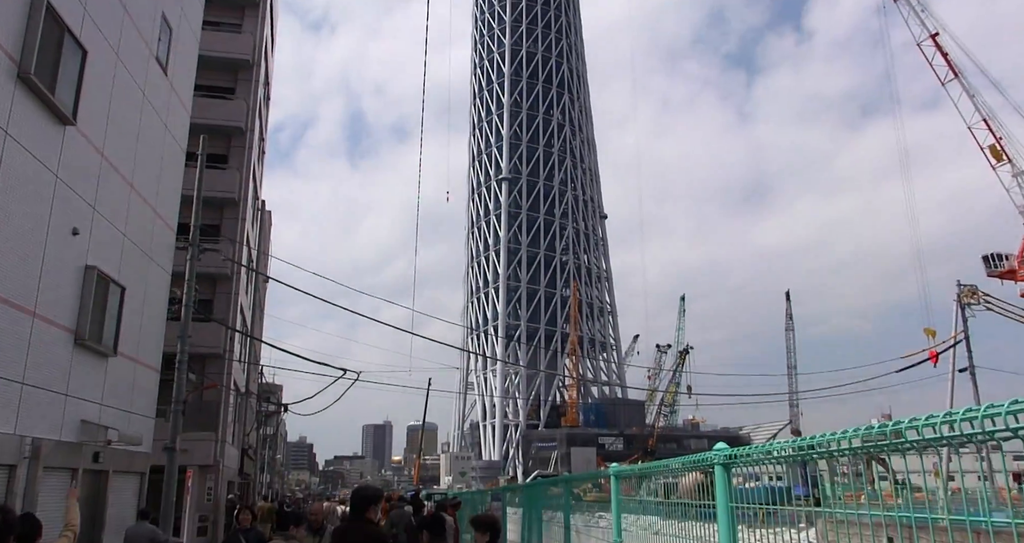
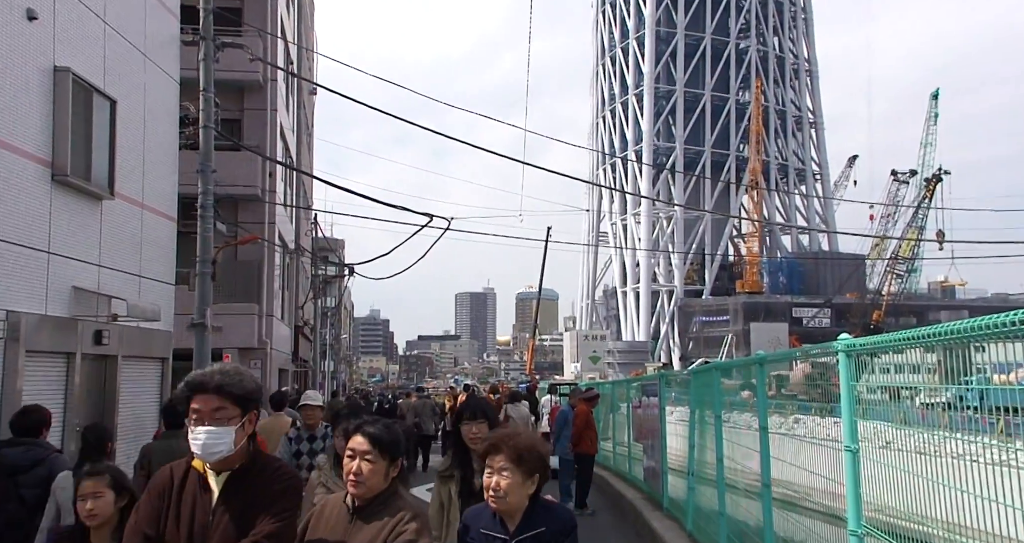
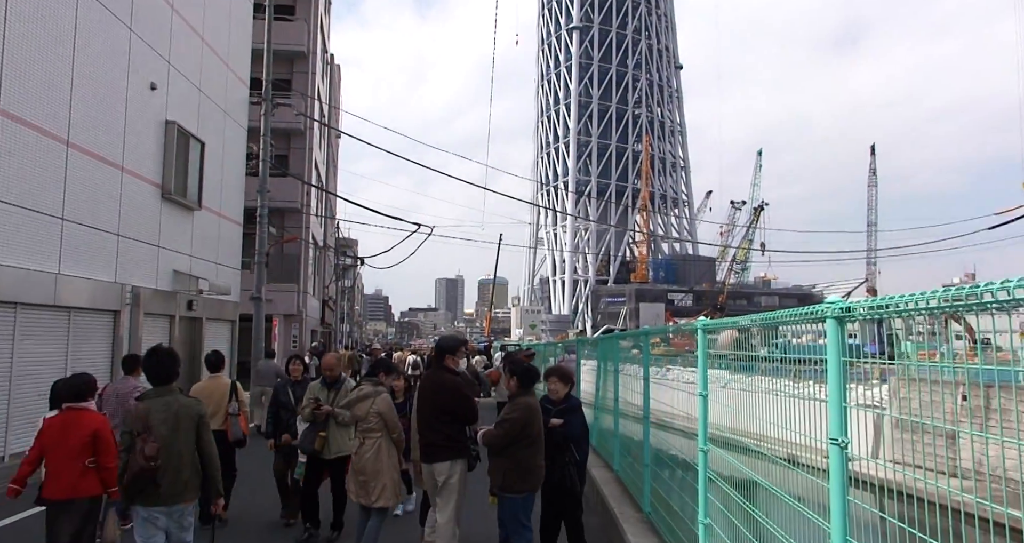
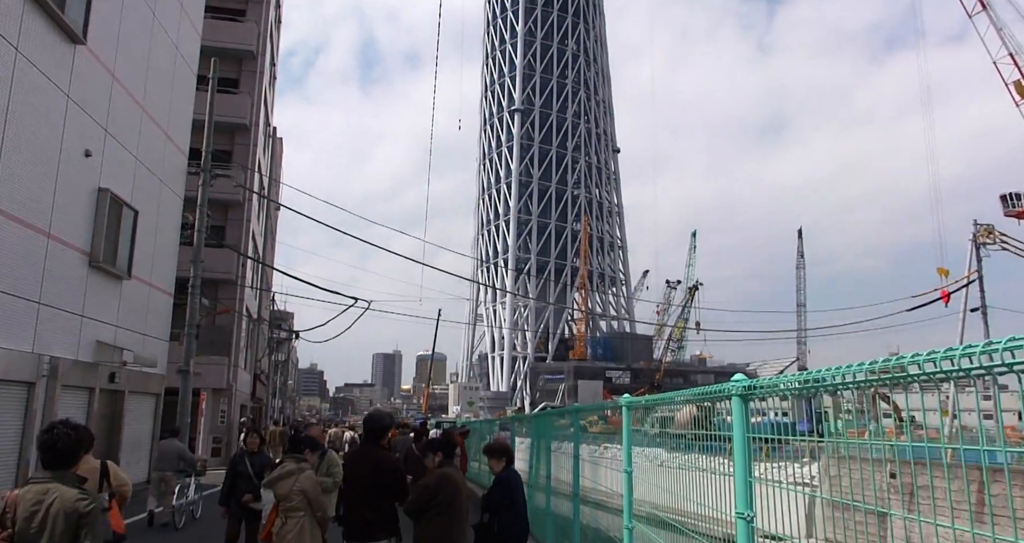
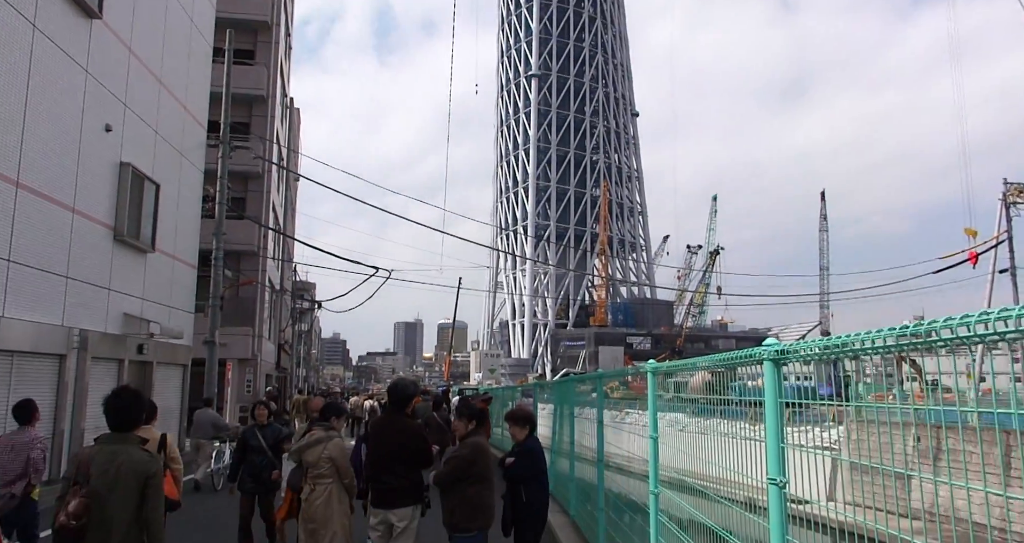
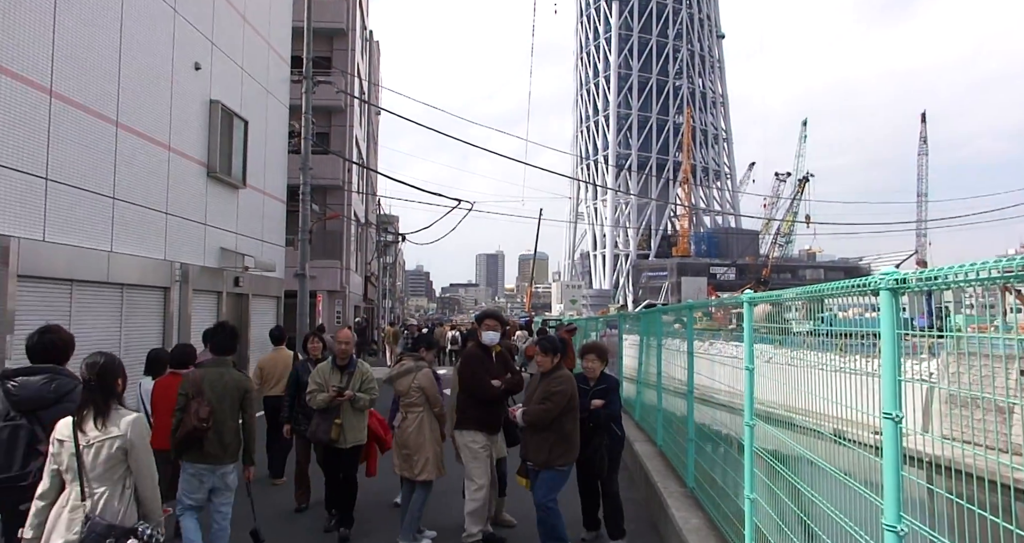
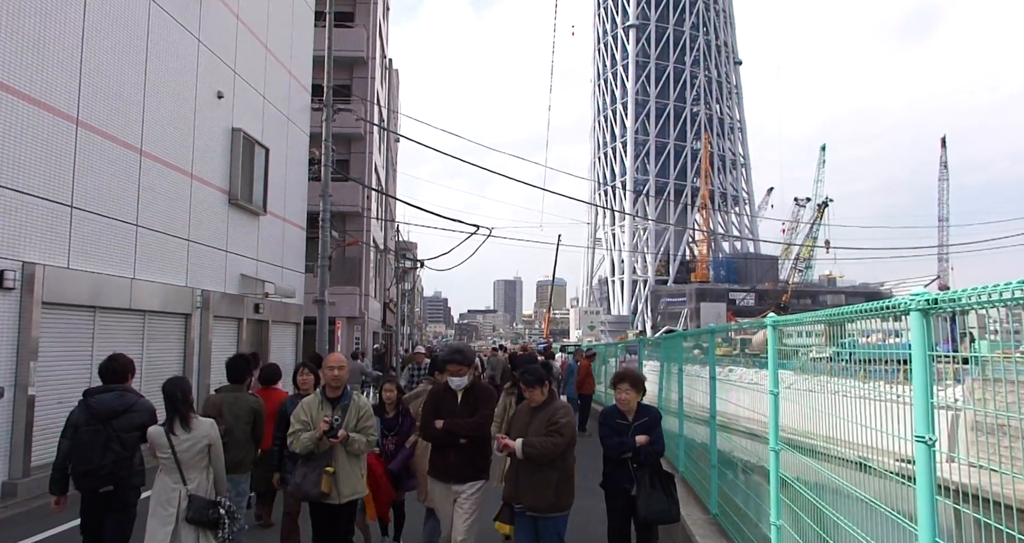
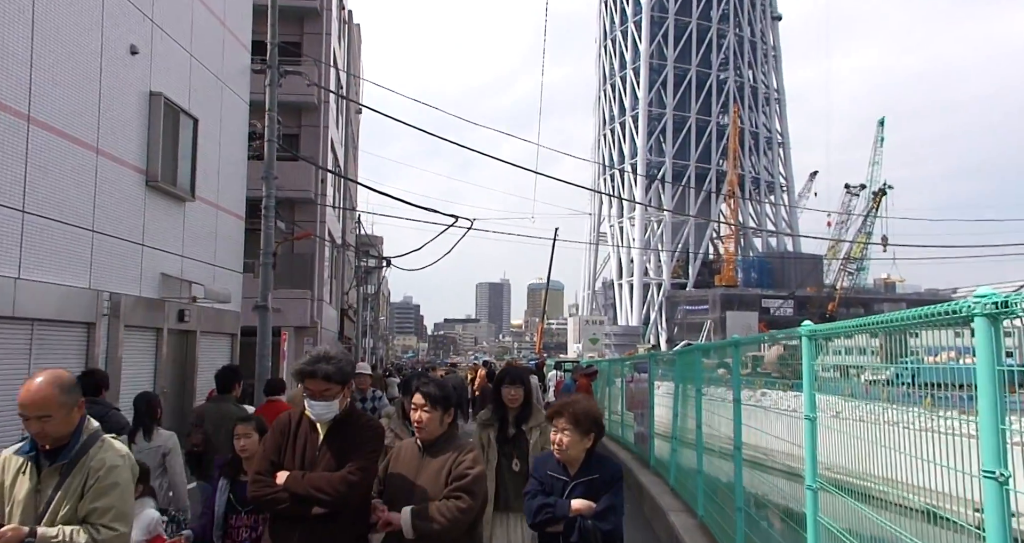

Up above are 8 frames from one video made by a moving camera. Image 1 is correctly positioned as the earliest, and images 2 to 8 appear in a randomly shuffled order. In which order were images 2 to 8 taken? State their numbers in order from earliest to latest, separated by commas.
4, 5, 3, 6, 7, 8, 2
